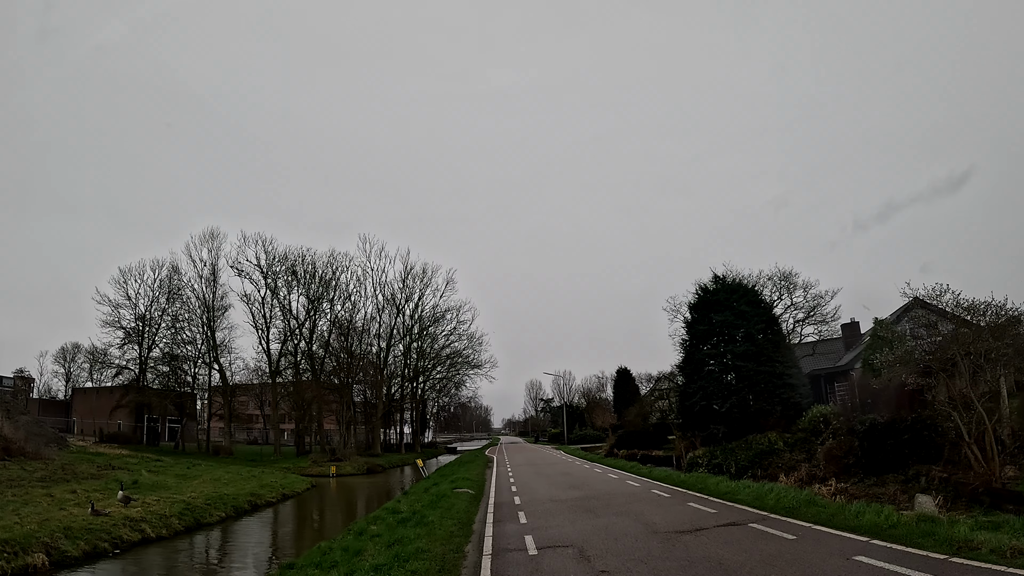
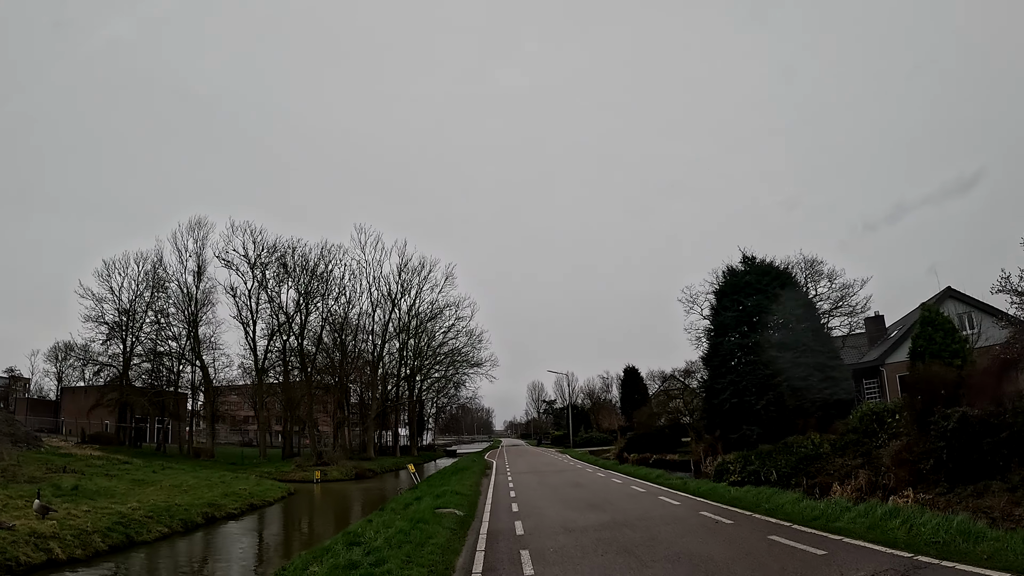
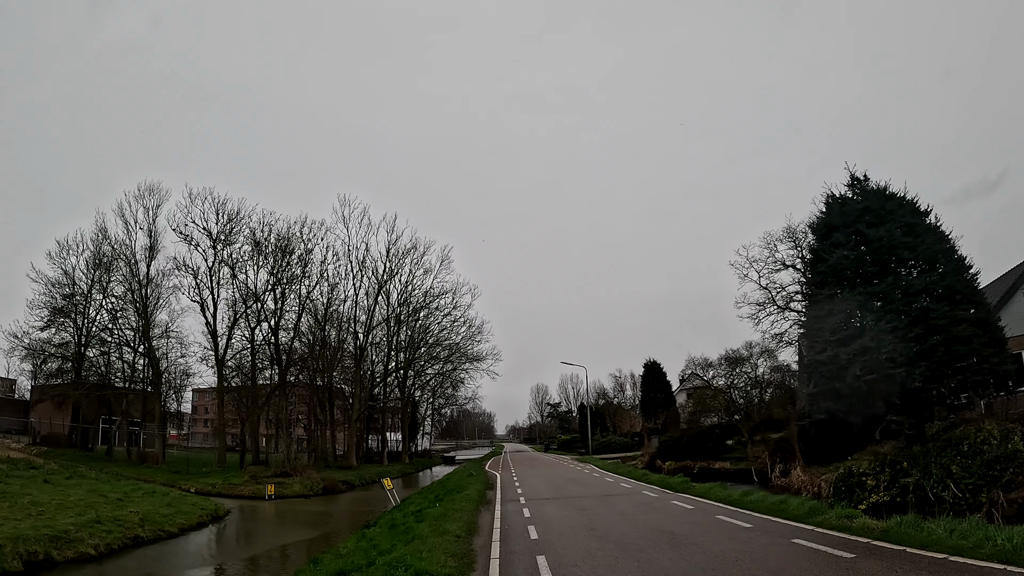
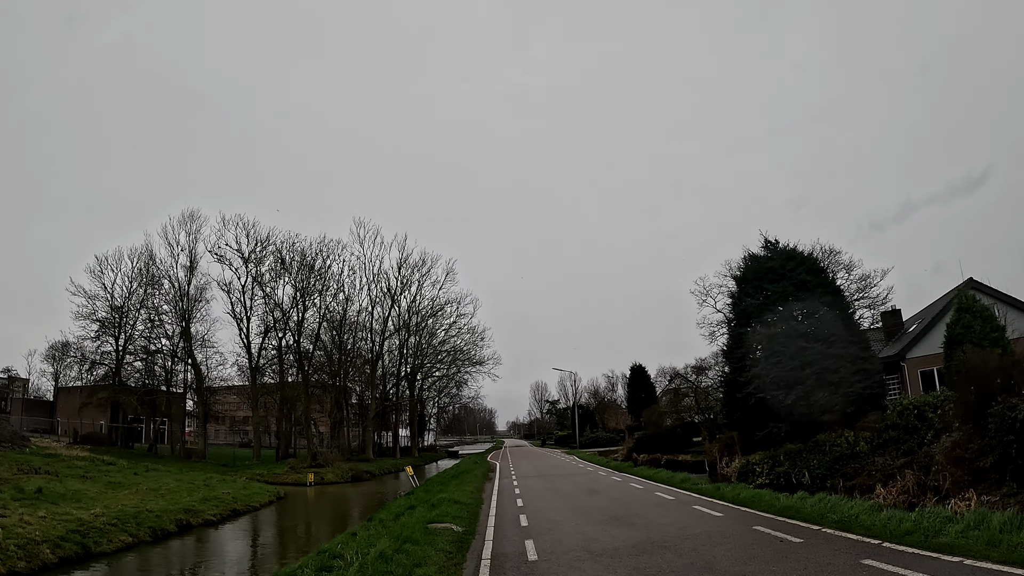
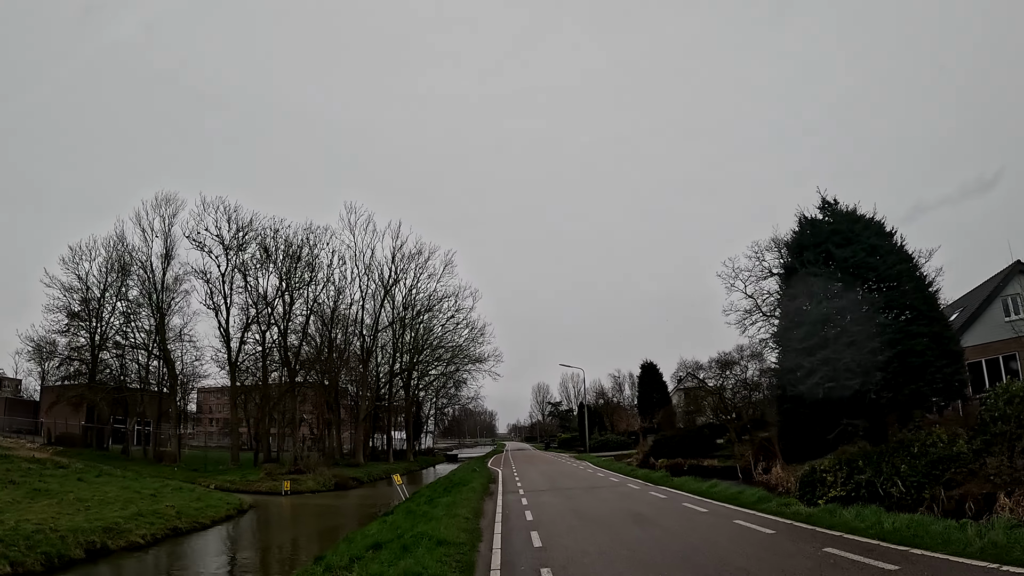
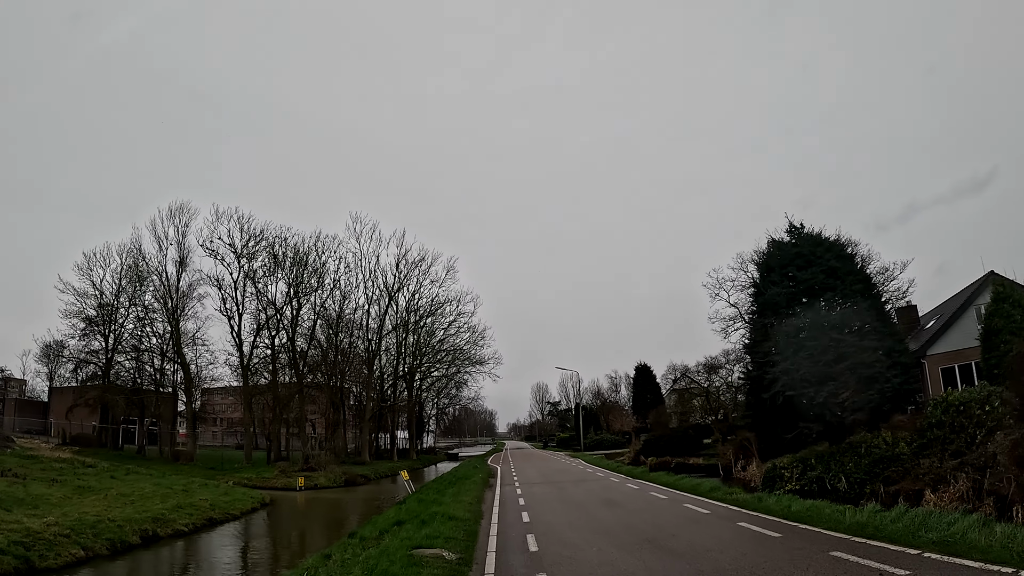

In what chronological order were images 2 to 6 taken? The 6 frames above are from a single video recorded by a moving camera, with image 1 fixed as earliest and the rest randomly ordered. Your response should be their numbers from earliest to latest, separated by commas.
2, 4, 6, 5, 3
